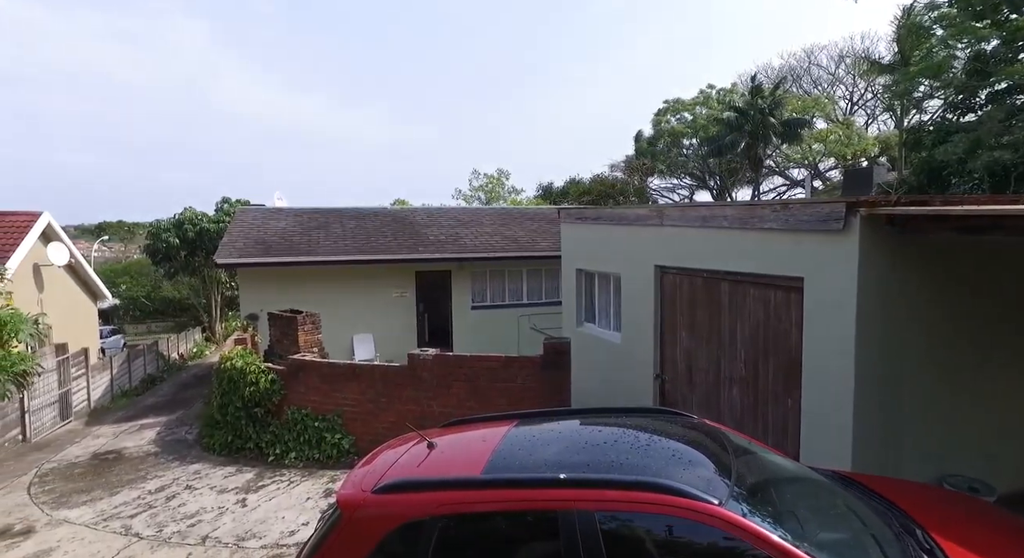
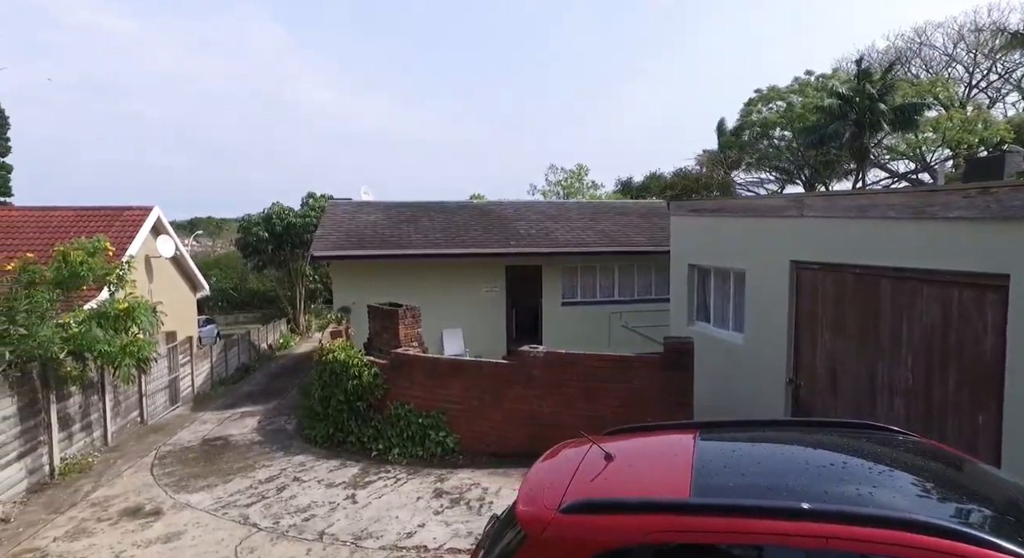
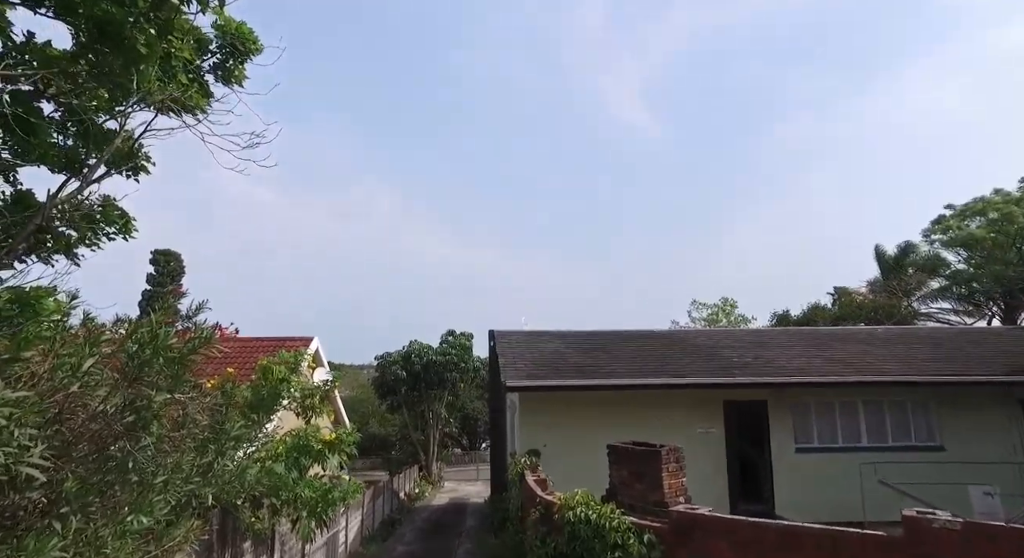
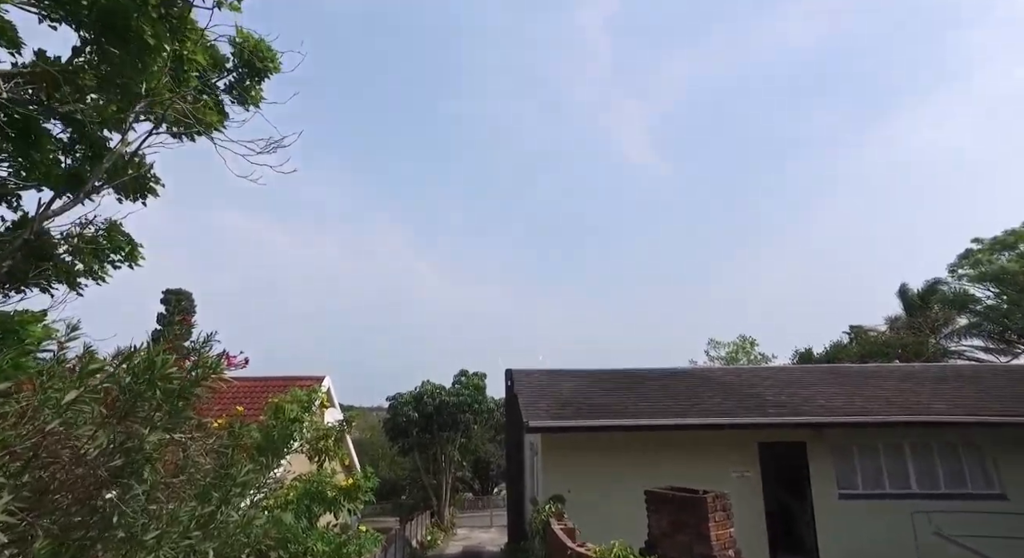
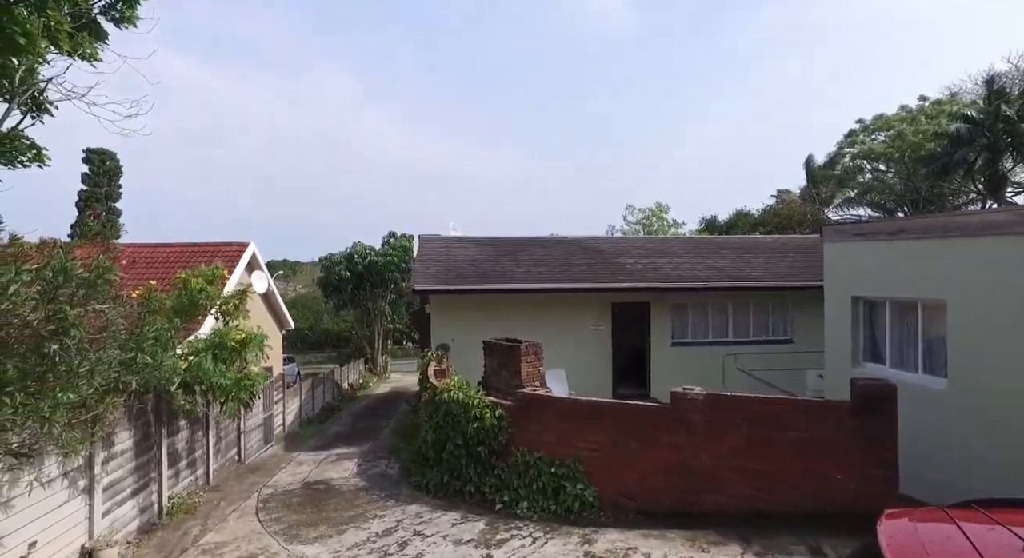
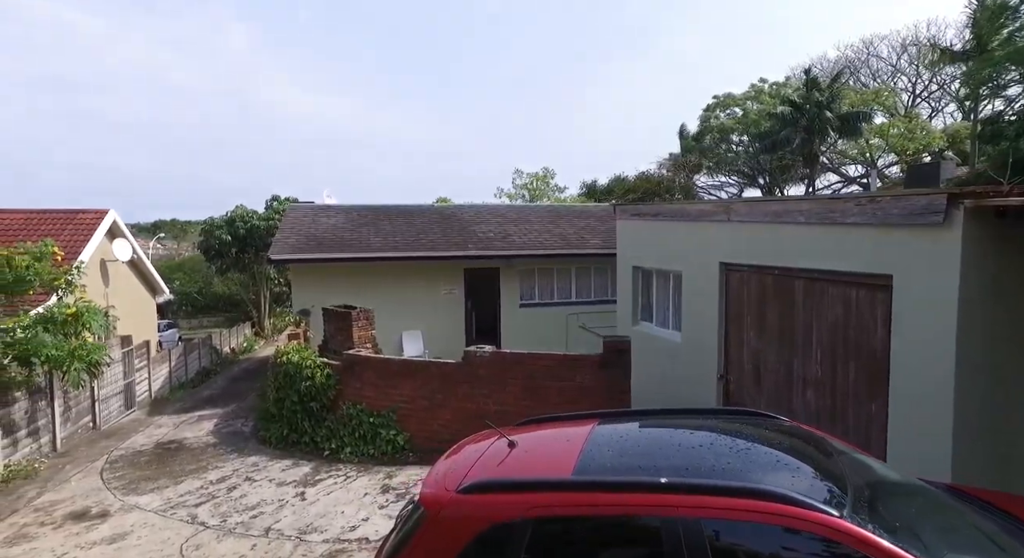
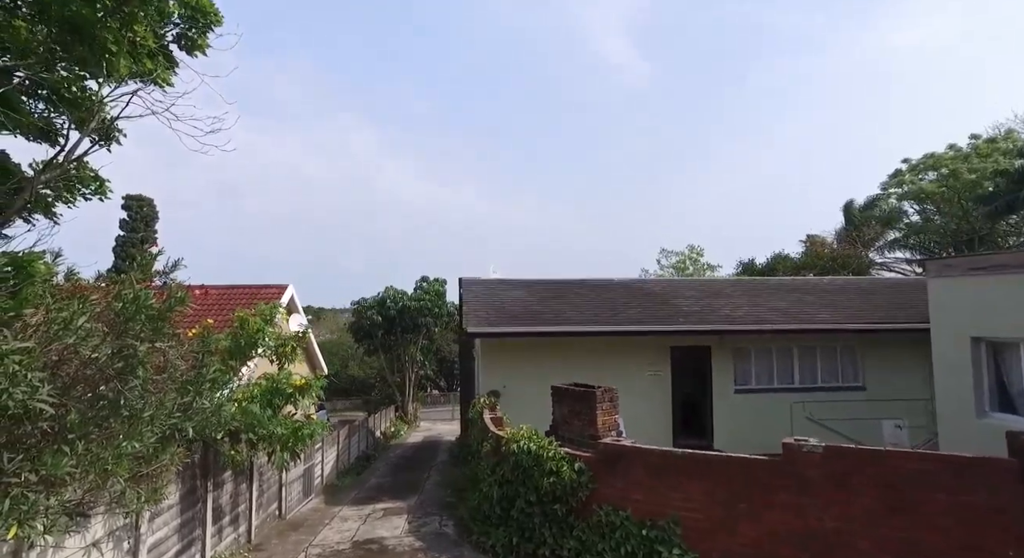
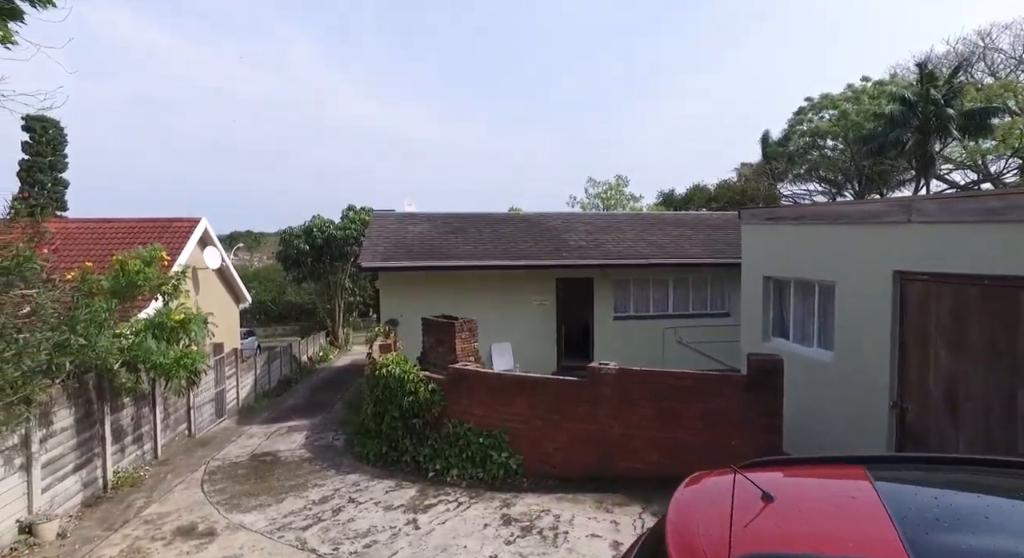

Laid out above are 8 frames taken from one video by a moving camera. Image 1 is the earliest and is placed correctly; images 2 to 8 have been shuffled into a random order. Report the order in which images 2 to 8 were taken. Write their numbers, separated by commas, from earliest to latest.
6, 2, 8, 5, 7, 3, 4
